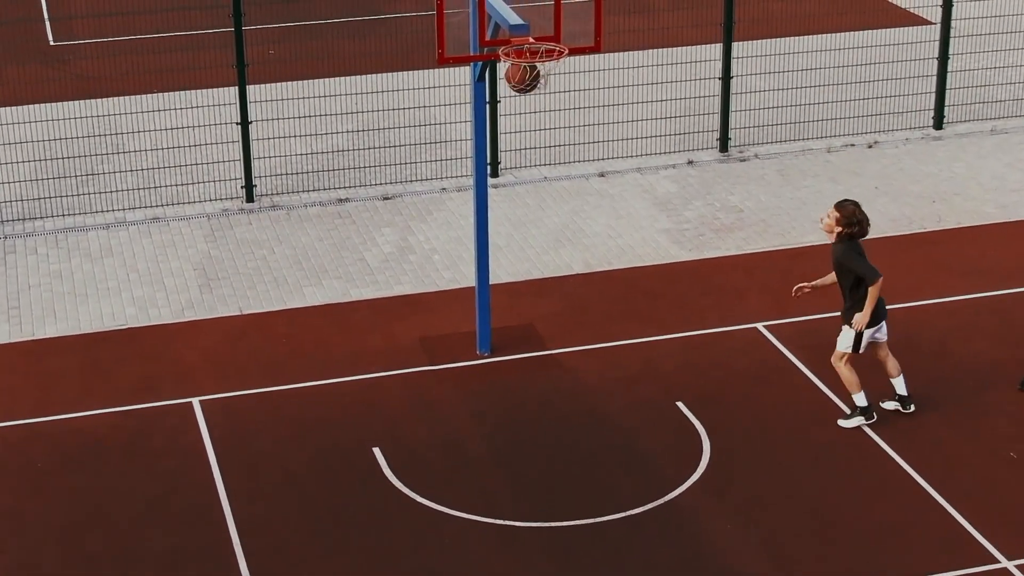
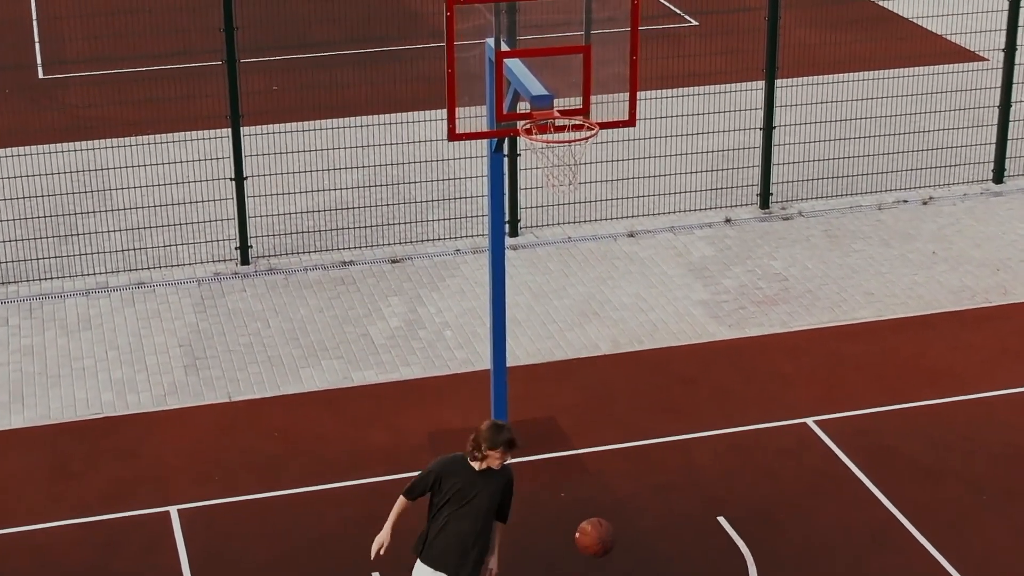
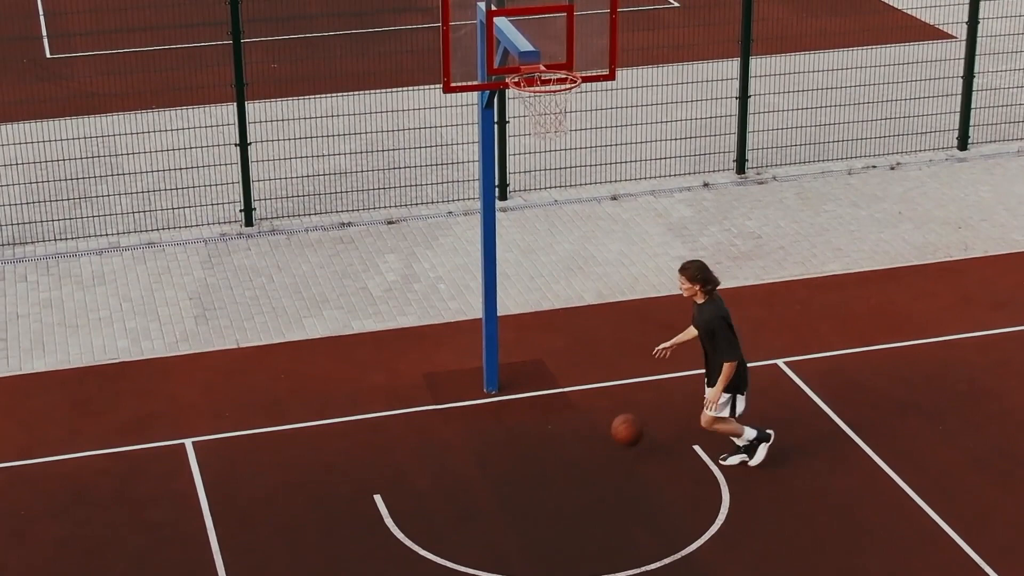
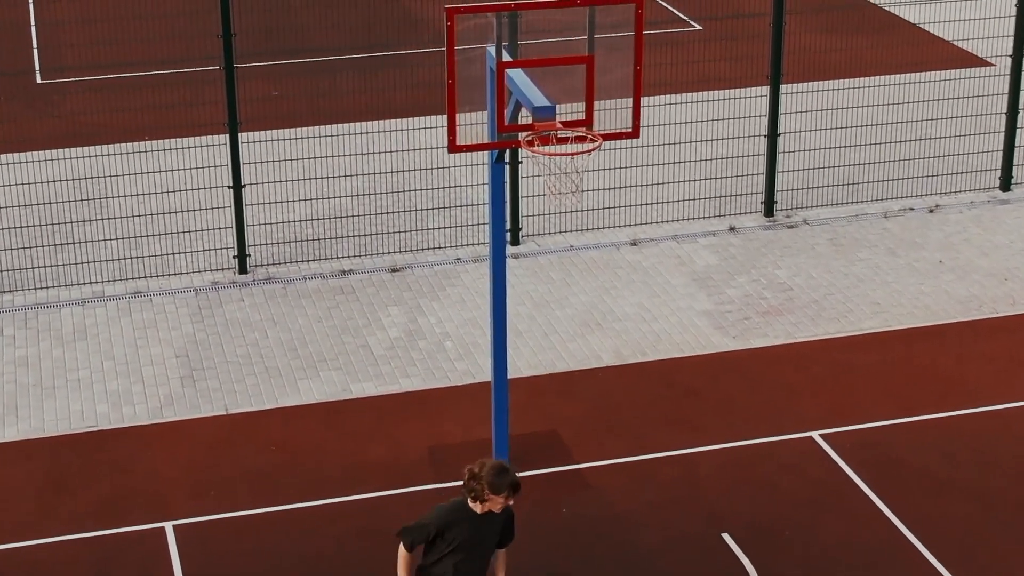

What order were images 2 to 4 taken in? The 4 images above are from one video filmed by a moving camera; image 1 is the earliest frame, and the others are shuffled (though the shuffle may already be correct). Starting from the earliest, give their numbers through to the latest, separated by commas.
3, 2, 4
